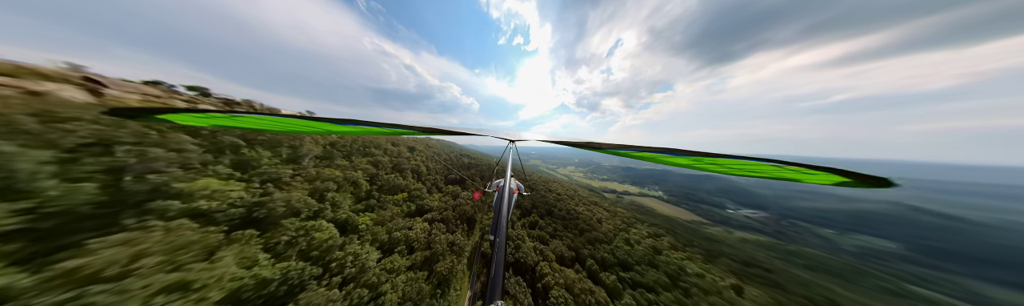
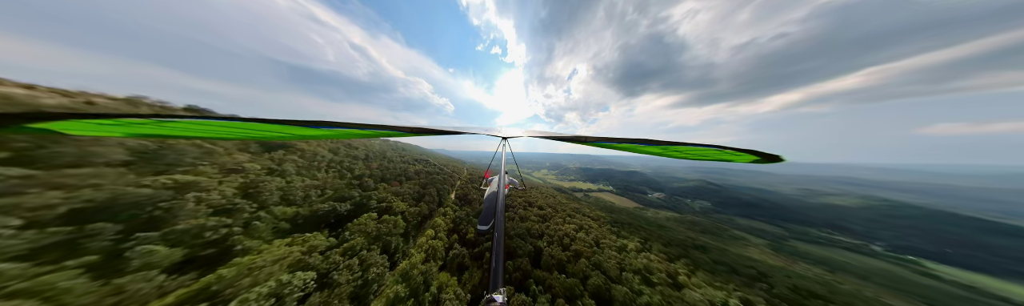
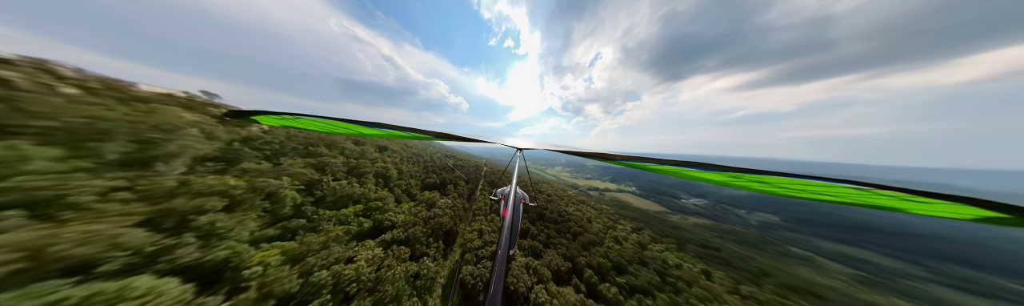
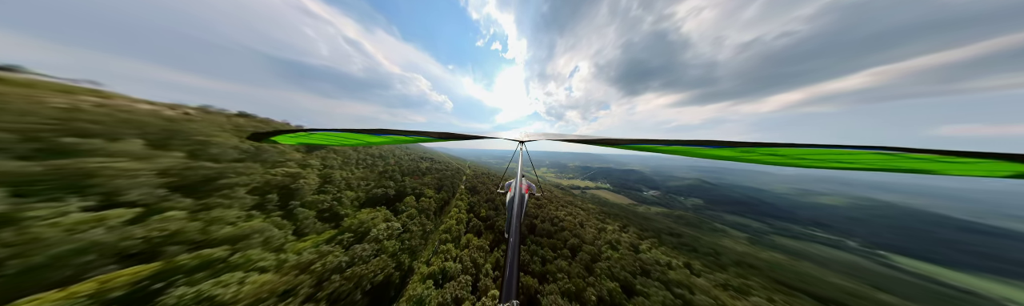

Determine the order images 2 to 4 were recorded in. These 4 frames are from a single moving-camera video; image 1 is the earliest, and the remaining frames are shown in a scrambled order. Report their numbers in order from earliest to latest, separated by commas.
3, 4, 2
